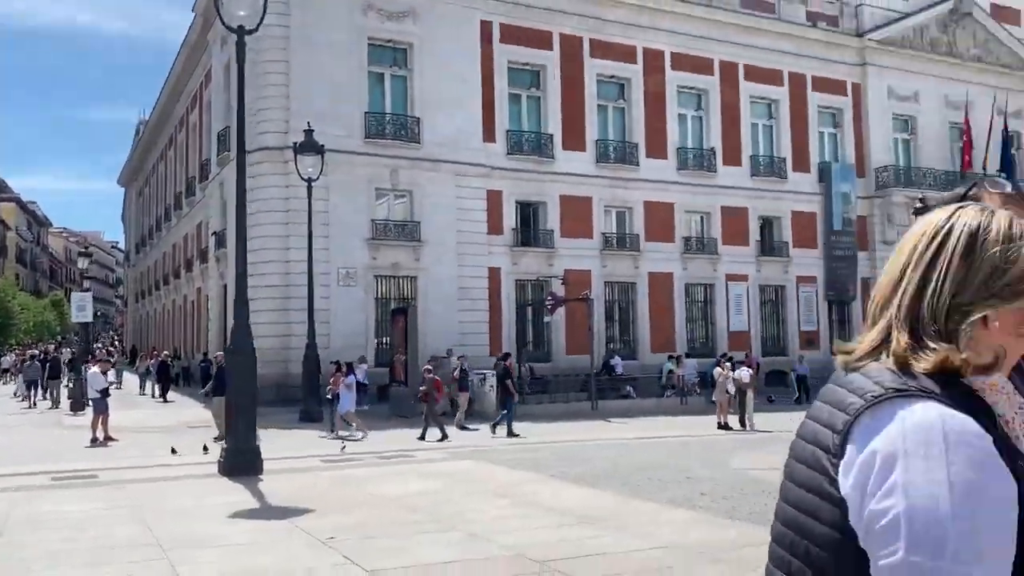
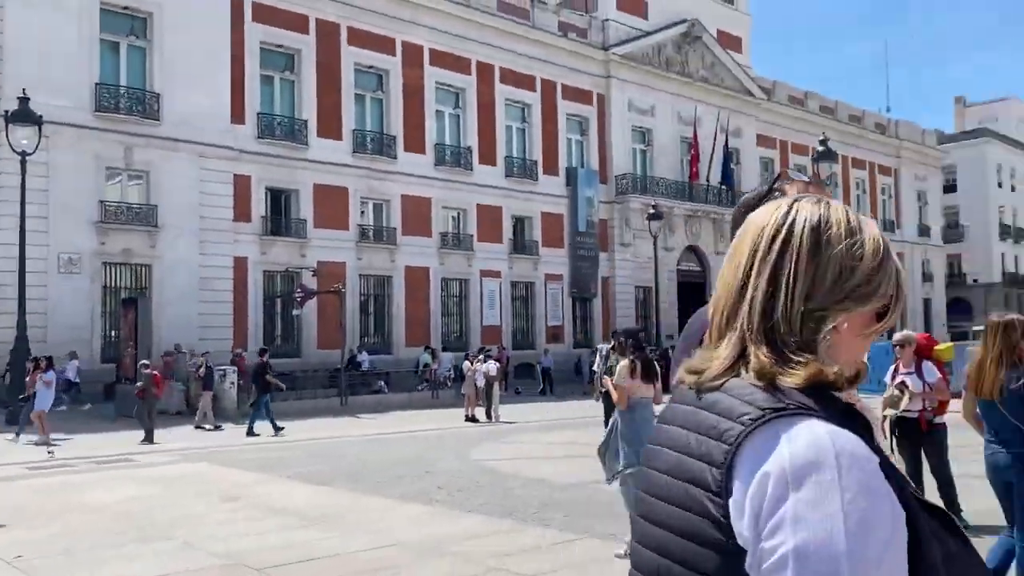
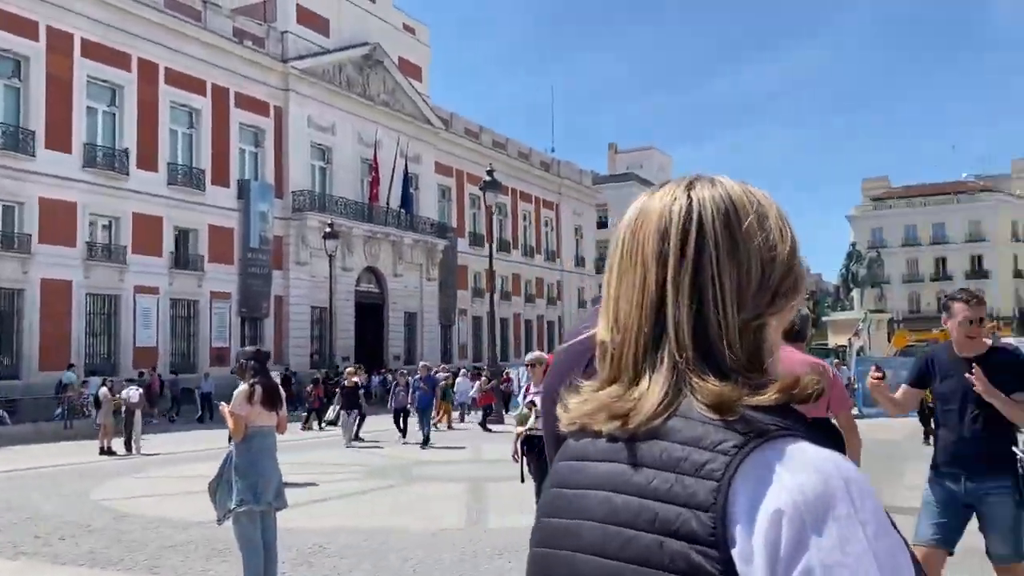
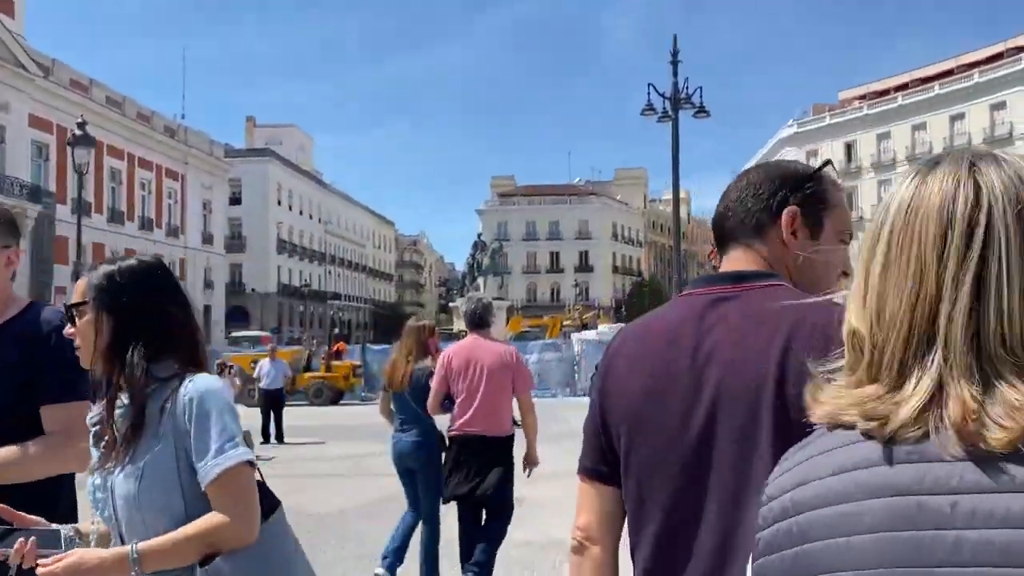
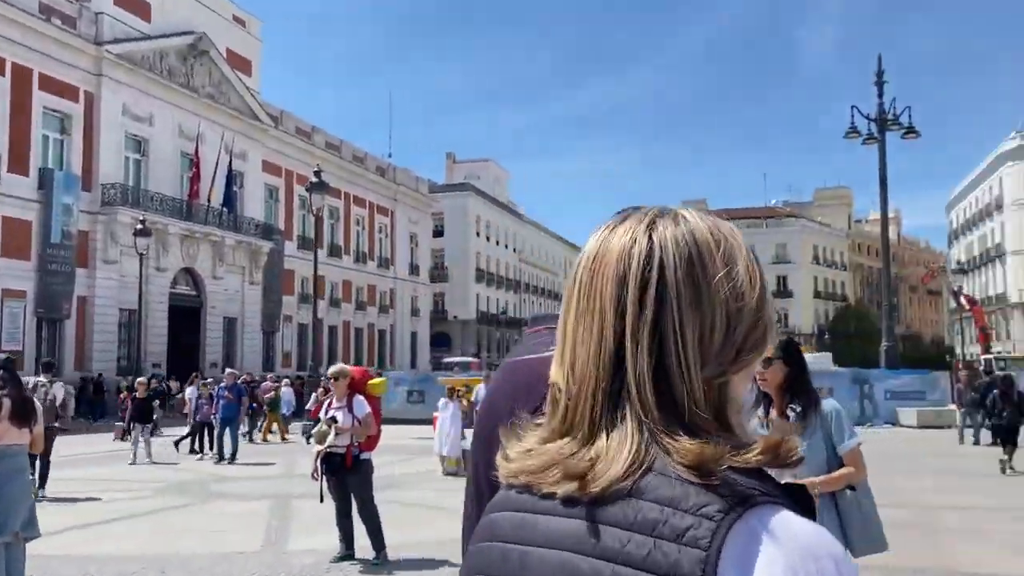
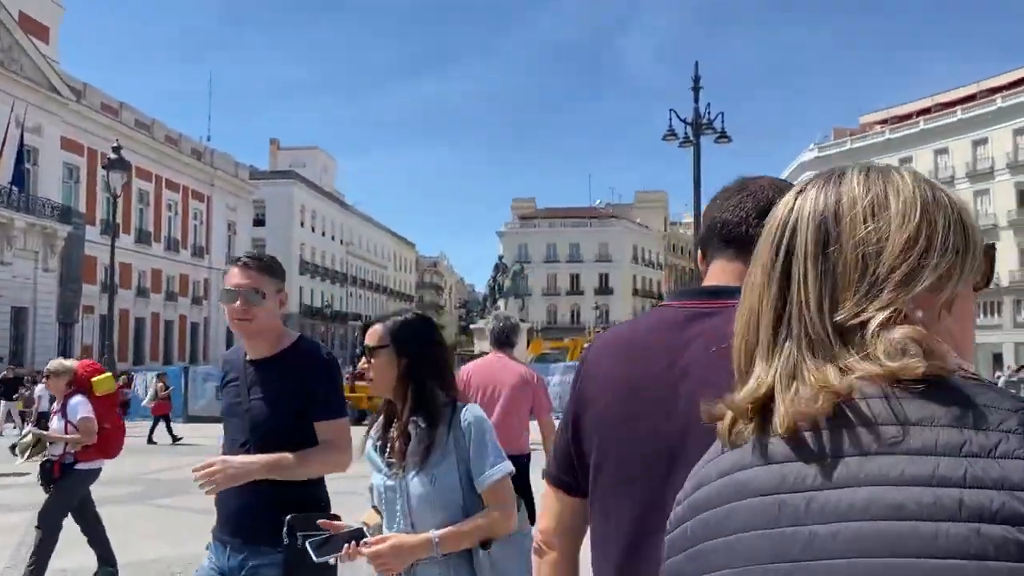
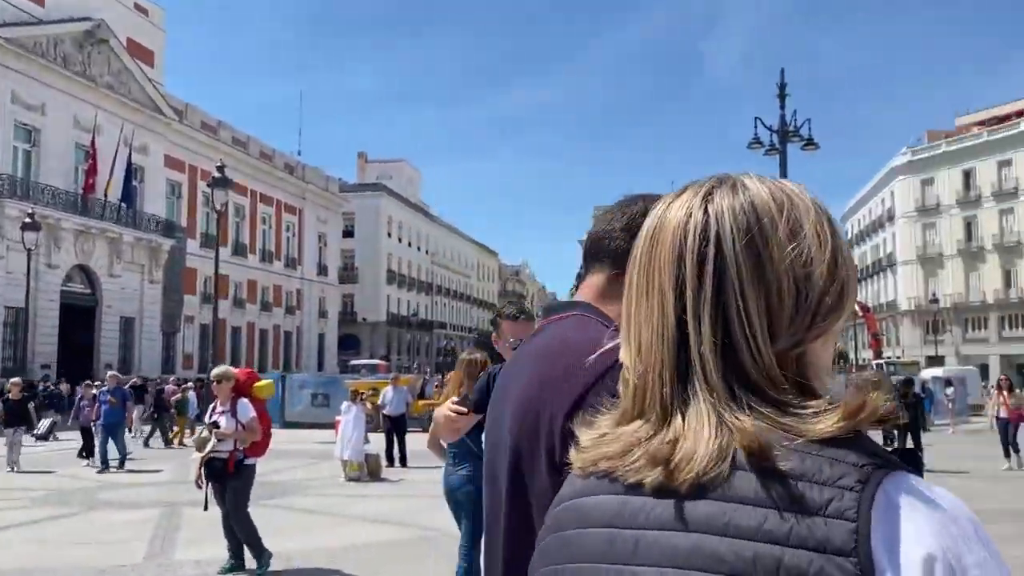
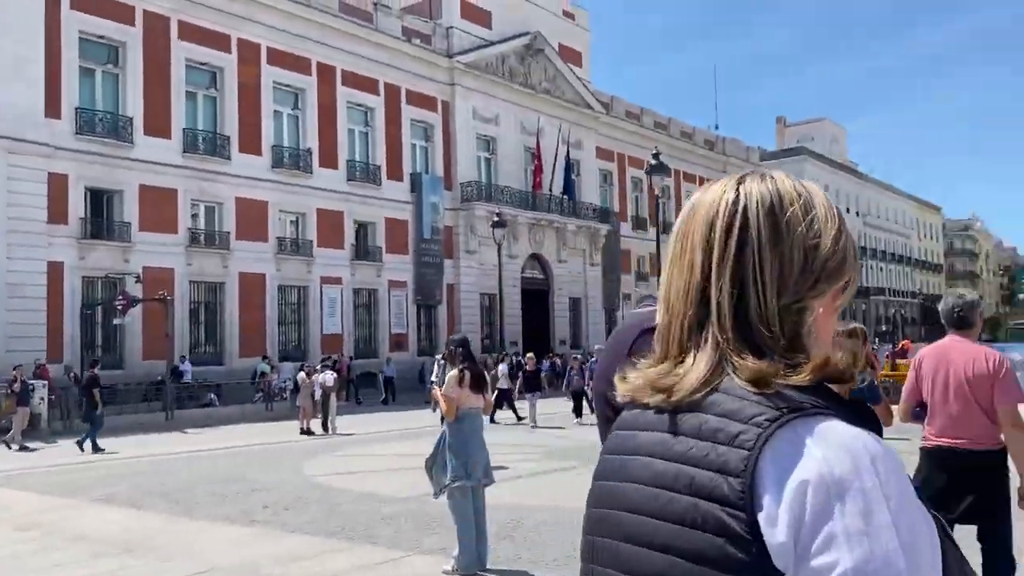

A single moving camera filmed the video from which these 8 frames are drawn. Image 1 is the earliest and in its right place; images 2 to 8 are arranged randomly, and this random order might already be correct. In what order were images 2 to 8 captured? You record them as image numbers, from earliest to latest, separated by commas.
2, 8, 3, 5, 7, 6, 4
